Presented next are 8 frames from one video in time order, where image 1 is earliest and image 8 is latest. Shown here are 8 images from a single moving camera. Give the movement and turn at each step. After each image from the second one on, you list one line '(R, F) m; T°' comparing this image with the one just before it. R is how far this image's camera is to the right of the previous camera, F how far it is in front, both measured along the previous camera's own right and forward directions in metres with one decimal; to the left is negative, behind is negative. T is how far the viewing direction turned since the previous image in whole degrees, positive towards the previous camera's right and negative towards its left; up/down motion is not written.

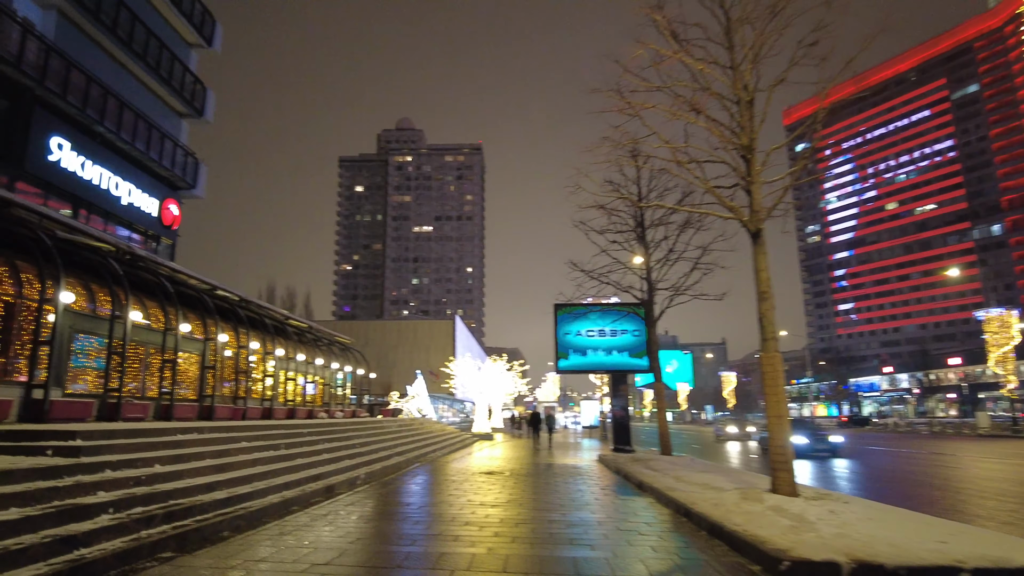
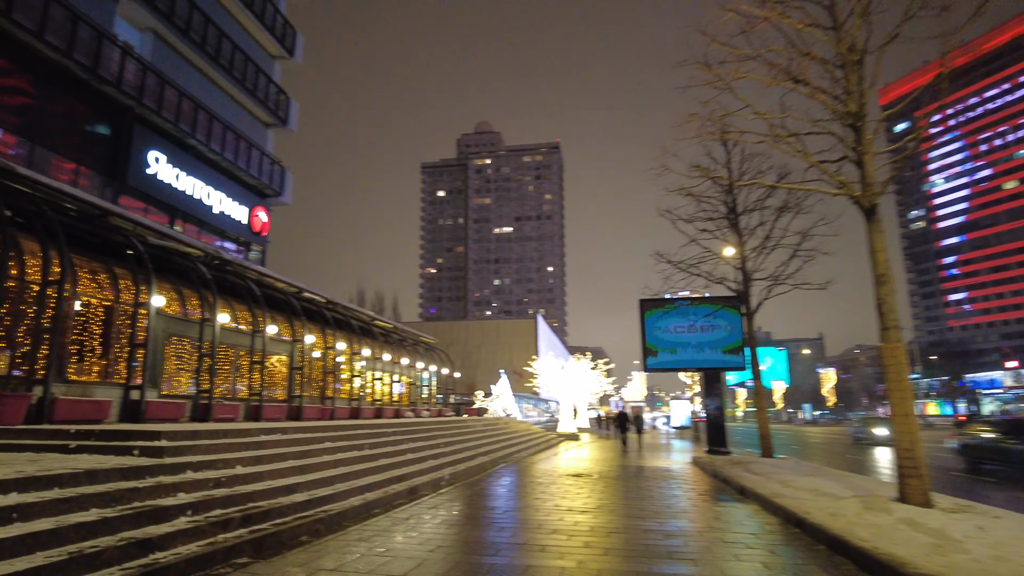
(0.0, +0.6) m; -7°
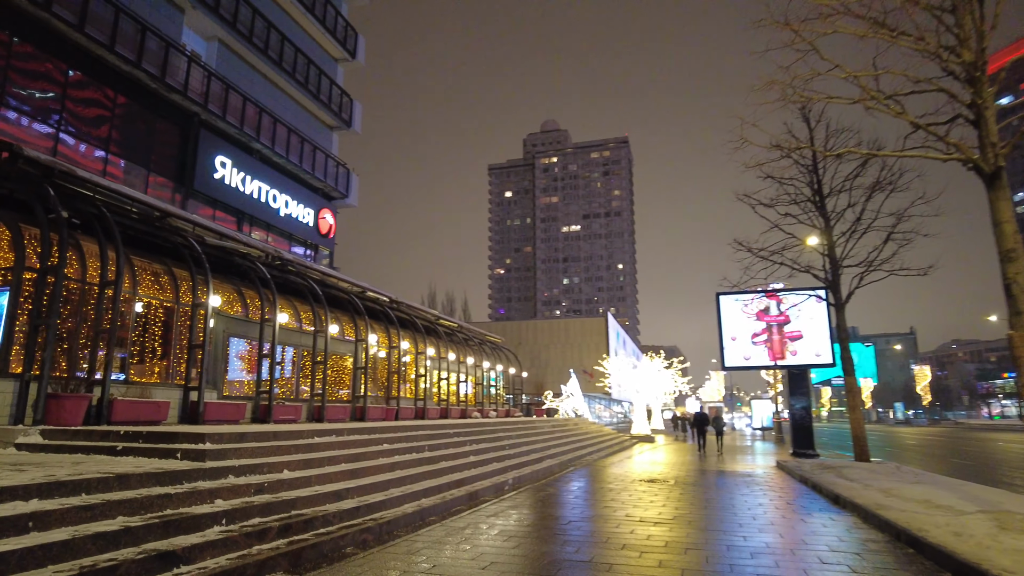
(+0.1, +0.8) m; -6°
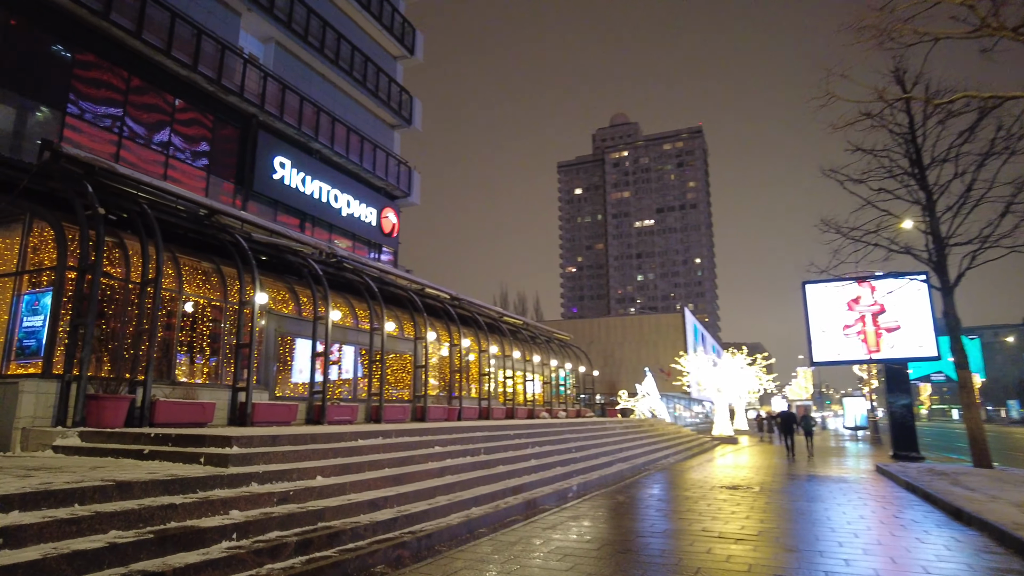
(+0.3, +1.0) m; -7°
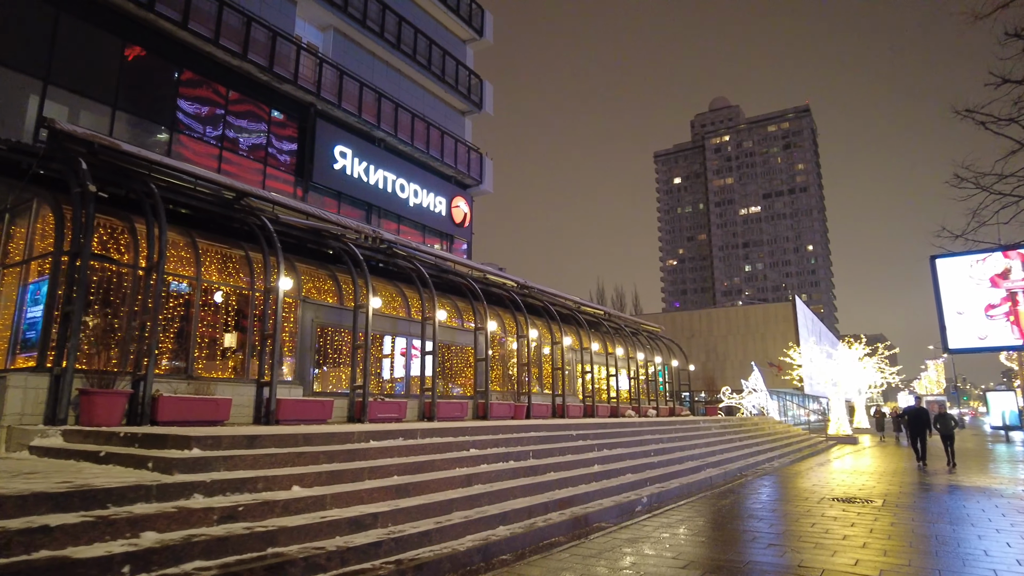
(+0.8, +1.9) m; -9°
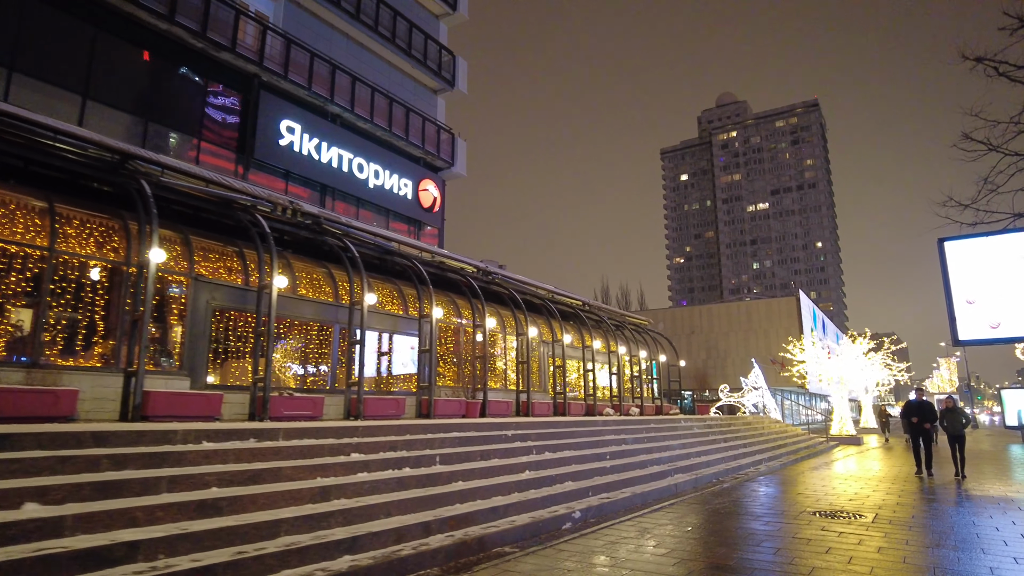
(+1.4, +1.8) m; -1°
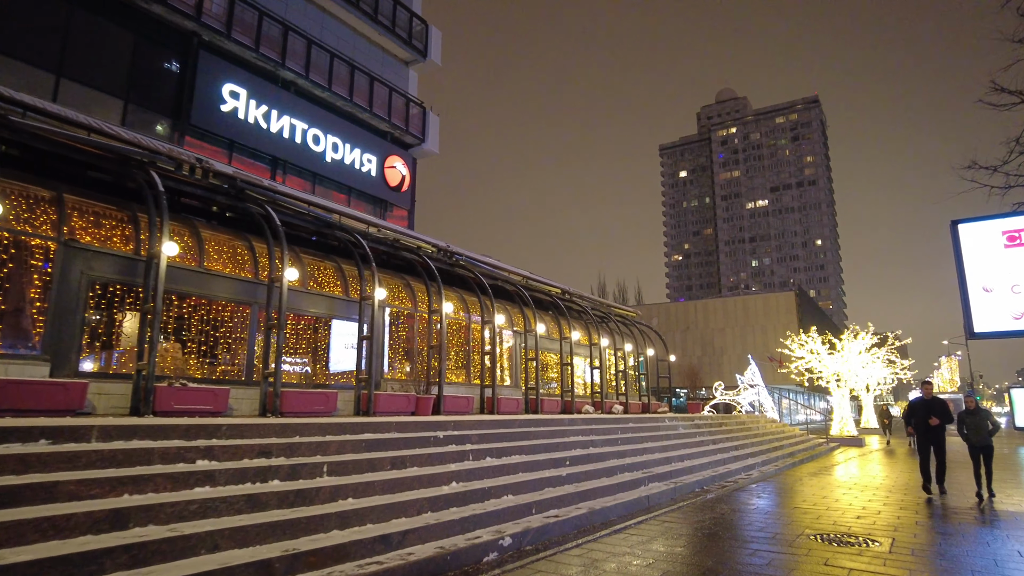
(+0.9, +1.9) m; 0°
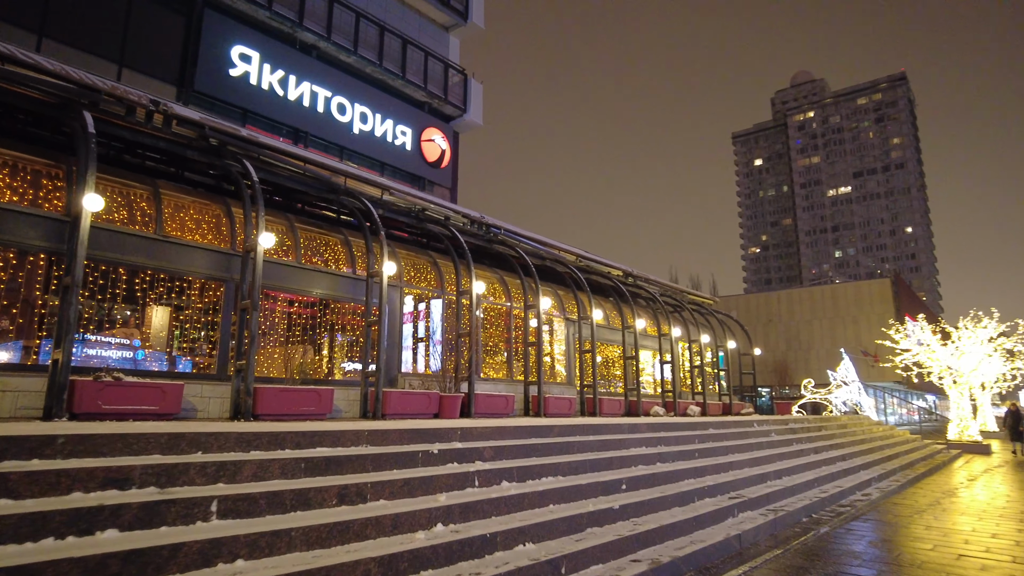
(+0.4, +2.6) m; -6°
